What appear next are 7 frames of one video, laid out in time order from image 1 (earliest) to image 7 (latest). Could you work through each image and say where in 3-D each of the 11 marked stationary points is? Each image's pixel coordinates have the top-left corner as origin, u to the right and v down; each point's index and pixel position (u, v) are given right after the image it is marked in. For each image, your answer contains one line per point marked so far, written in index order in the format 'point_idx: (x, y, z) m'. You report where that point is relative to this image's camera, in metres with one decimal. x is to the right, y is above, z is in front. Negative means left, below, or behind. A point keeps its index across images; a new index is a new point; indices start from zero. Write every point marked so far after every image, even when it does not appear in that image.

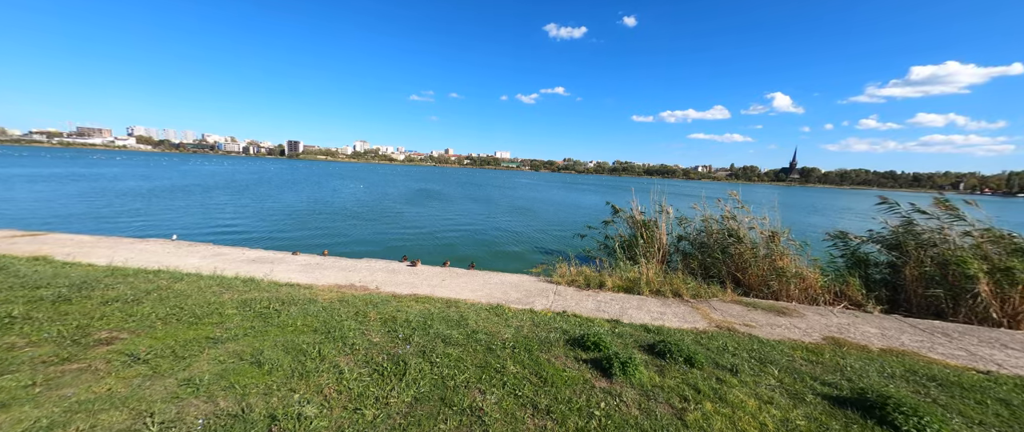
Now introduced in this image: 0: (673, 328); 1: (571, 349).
0: (+2.0, -1.4, +4.3) m
1: (+0.5, -1.2, +3.1) m
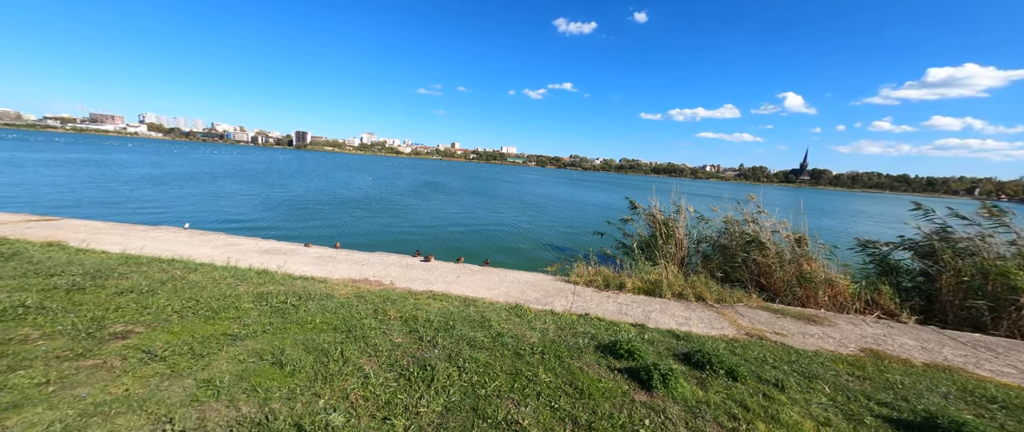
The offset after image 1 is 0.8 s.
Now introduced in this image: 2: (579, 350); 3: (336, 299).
0: (+2.3, -1.4, +4.1) m
1: (+0.8, -1.2, +3.0) m
2: (+0.6, -1.2, +3.1) m
3: (-2.1, -1.0, +4.1) m
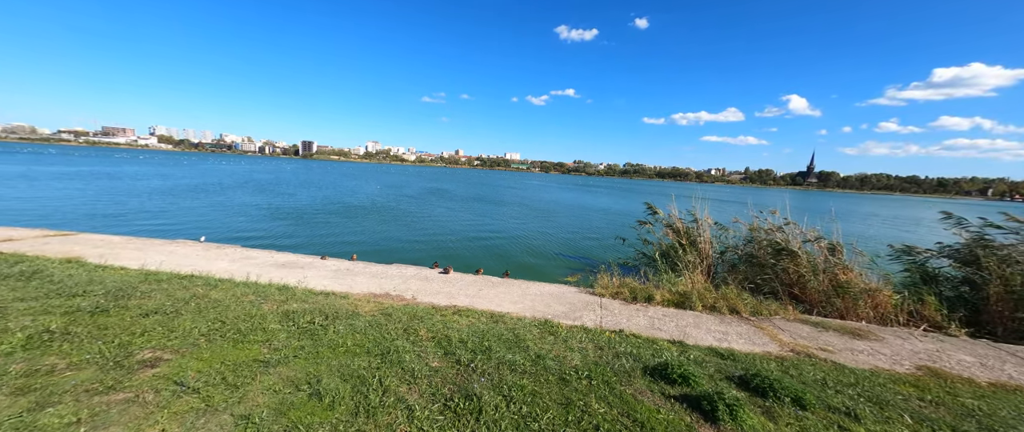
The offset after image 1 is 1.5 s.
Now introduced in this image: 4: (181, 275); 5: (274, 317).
0: (+2.6, -1.5, +3.9) m
1: (+1.1, -1.3, +2.8) m
2: (+1.0, -1.3, +2.9) m
3: (-1.7, -1.2, +4.0) m
4: (-5.3, -0.9, +5.5) m
5: (-2.5, -1.1, +3.7) m
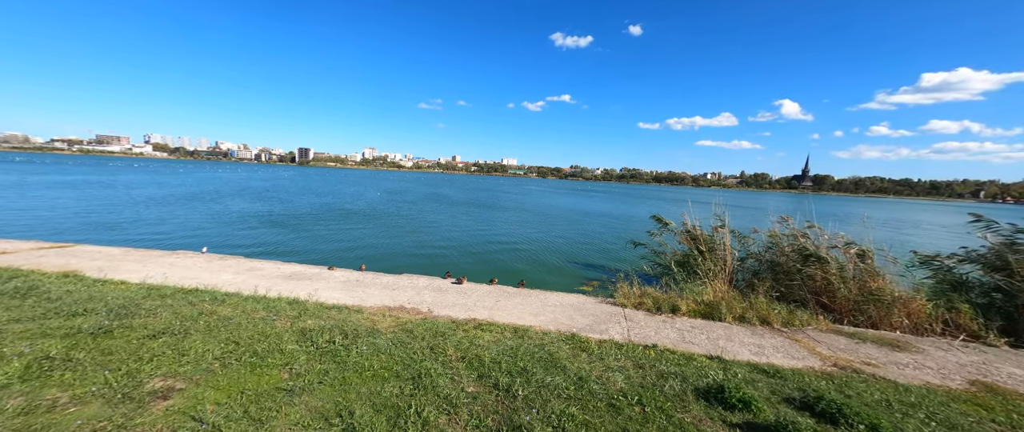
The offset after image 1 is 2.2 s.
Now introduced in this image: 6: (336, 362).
0: (+3.0, -1.6, +3.7) m
1: (+1.5, -1.4, +2.6) m
2: (+1.3, -1.4, +2.7) m
3: (-1.4, -1.3, +3.8) m
4: (-5.0, -1.1, +5.3) m
5: (-2.2, -1.2, +3.4) m
6: (-1.5, -1.2, +3.0) m
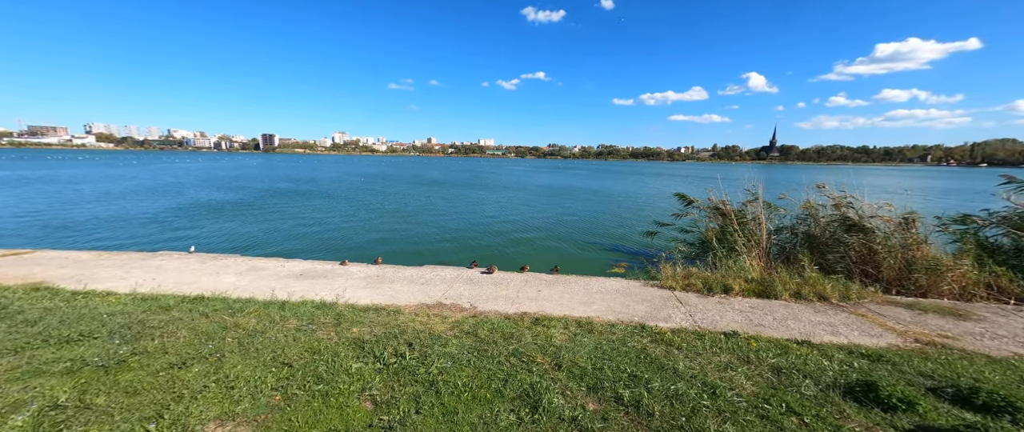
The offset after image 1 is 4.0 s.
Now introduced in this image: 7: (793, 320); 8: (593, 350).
0: (+3.8, -1.3, +3.5) m
1: (+2.3, -1.3, +2.3) m
2: (+2.2, -1.3, +2.4) m
3: (-0.6, -1.2, +3.3) m
4: (-4.3, -1.1, +4.6) m
5: (-1.4, -1.1, +2.9) m
6: (-0.7, -1.2, +2.5) m
7: (+3.6, -1.3, +4.5) m
8: (+0.7, -1.2, +3.2) m
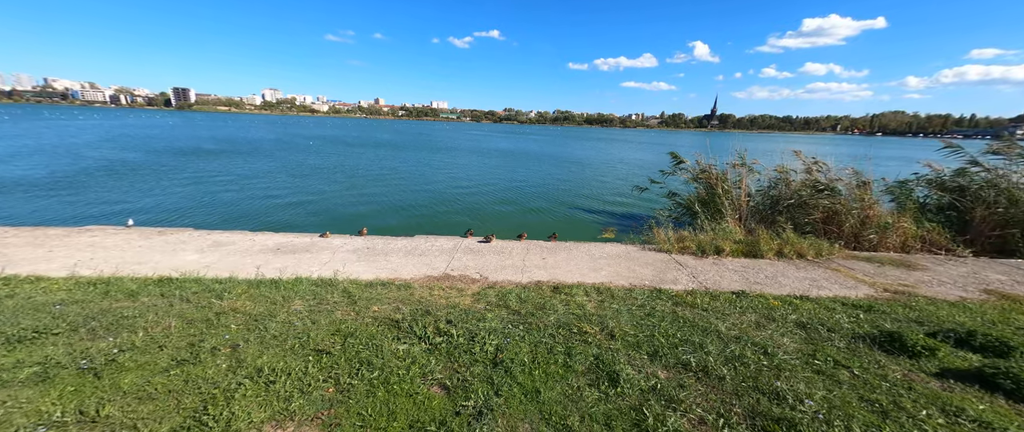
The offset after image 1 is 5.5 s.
0: (+4.1, -1.0, +3.9) m
1: (+2.8, -1.0, +2.5) m
2: (+2.6, -1.0, +2.6) m
3: (-0.2, -0.9, +3.1) m
4: (-4.0, -0.7, +3.9) m
5: (-1.0, -0.9, +2.6) m
6: (-0.2, -1.0, +2.3) m
7: (+3.8, -0.8, +4.8) m
8: (+1.1, -0.9, +3.3) m
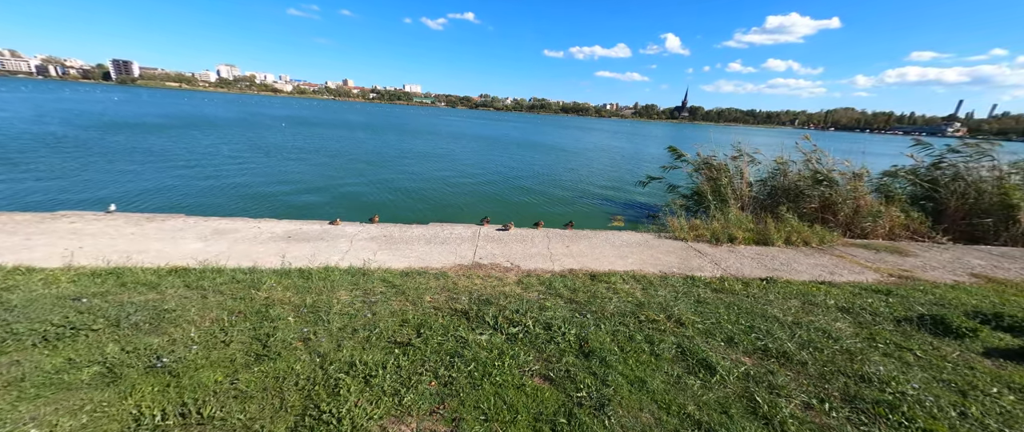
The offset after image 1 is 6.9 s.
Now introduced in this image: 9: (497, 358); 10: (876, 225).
0: (+4.5, -0.8, +4.2) m
1: (+3.4, -0.9, +2.7) m
2: (+3.2, -0.9, +2.8) m
3: (+0.3, -0.8, +3.1) m
4: (-3.5, -0.6, +3.6) m
5: (-0.4, -0.8, +2.6) m
6: (+0.4, -0.9, +2.3) m
7: (+4.2, -0.7, +5.1) m
8: (+1.6, -0.8, +3.3) m
9: (-0.1, -0.9, +2.2) m
10: (+6.8, -0.2, +6.5) m
